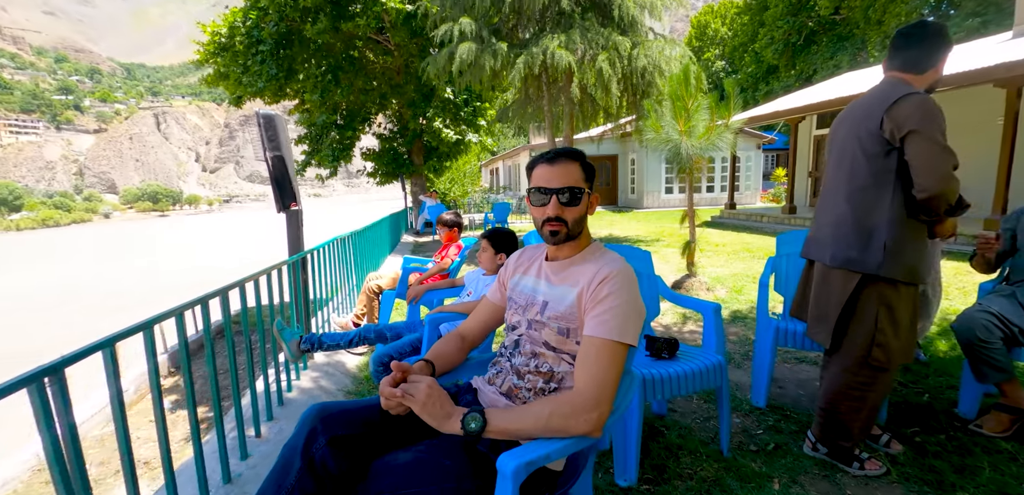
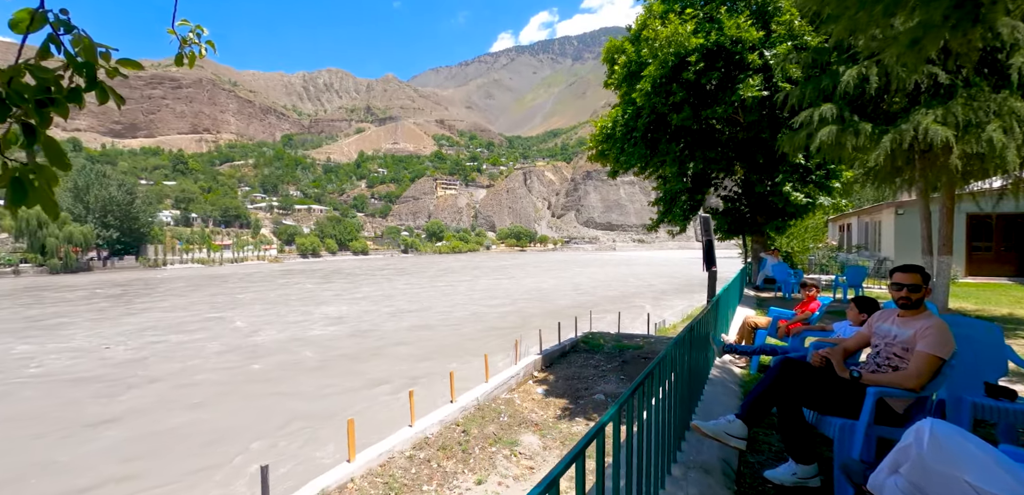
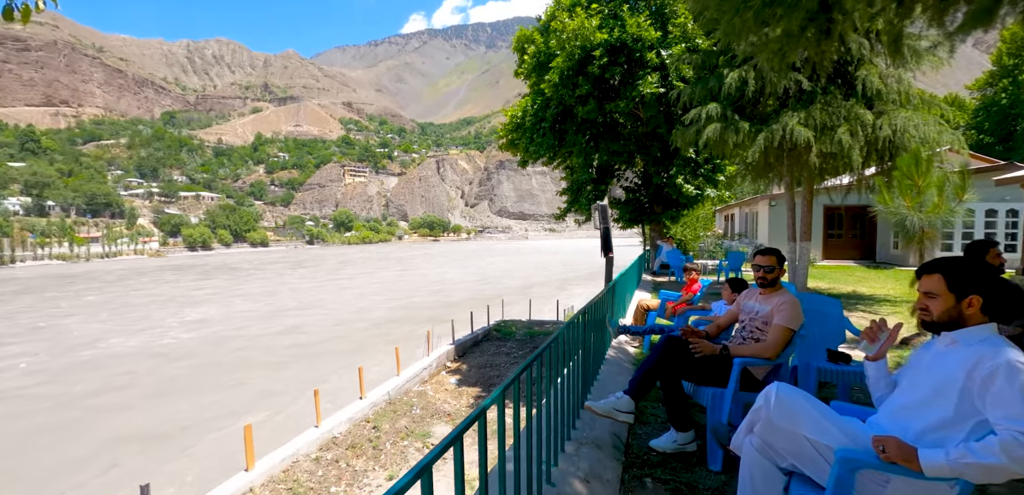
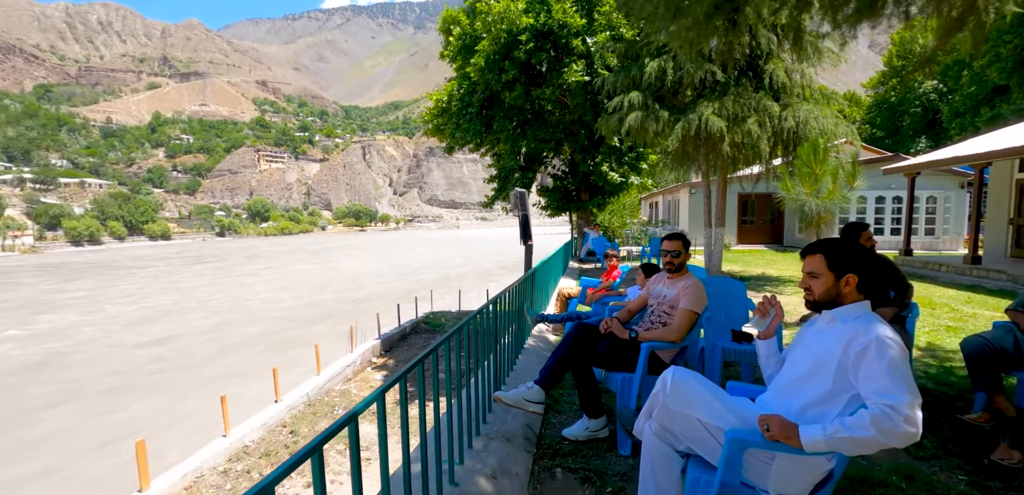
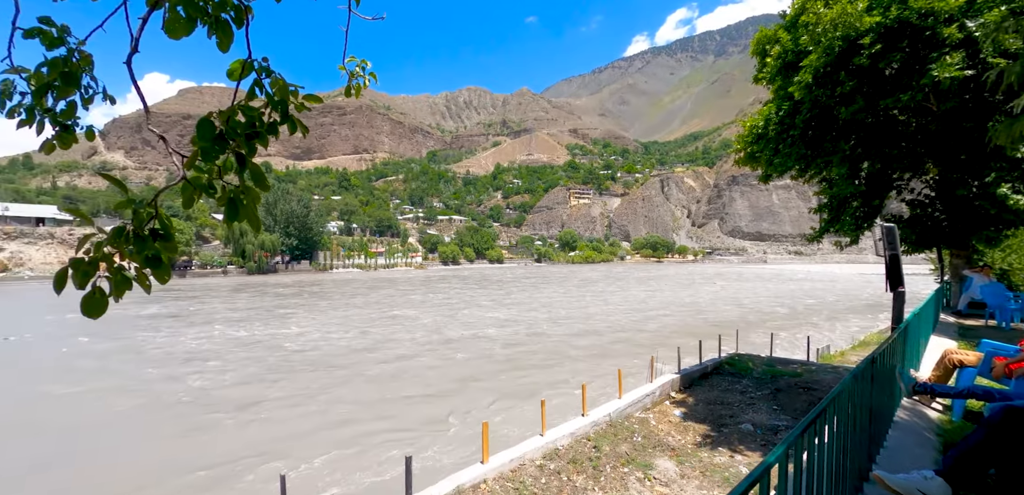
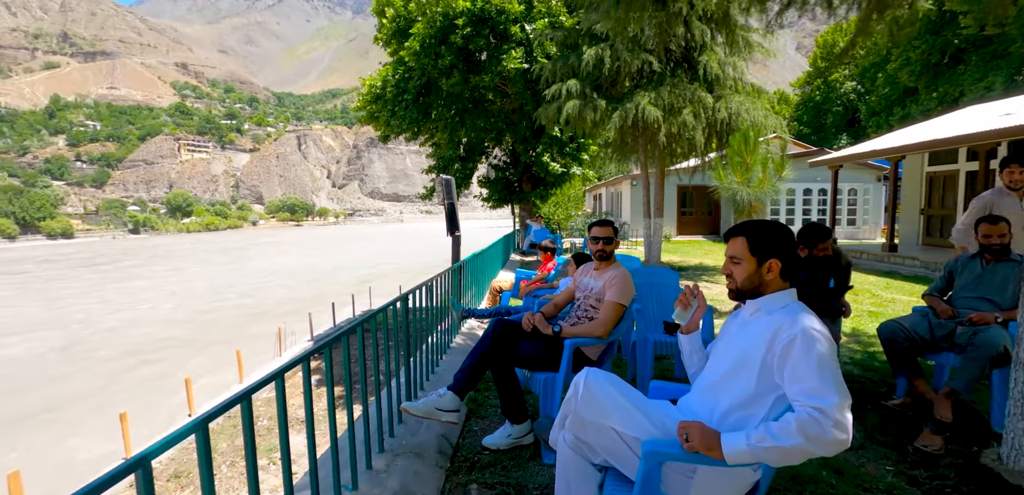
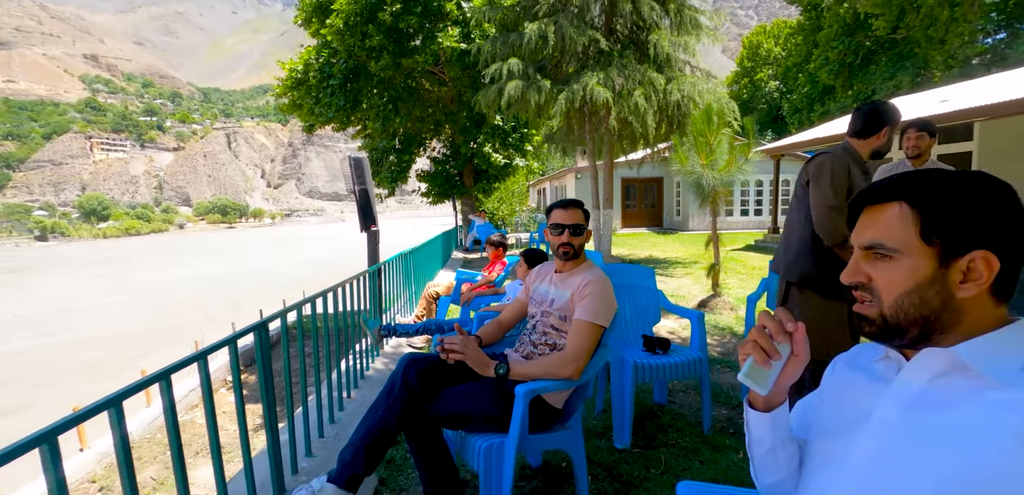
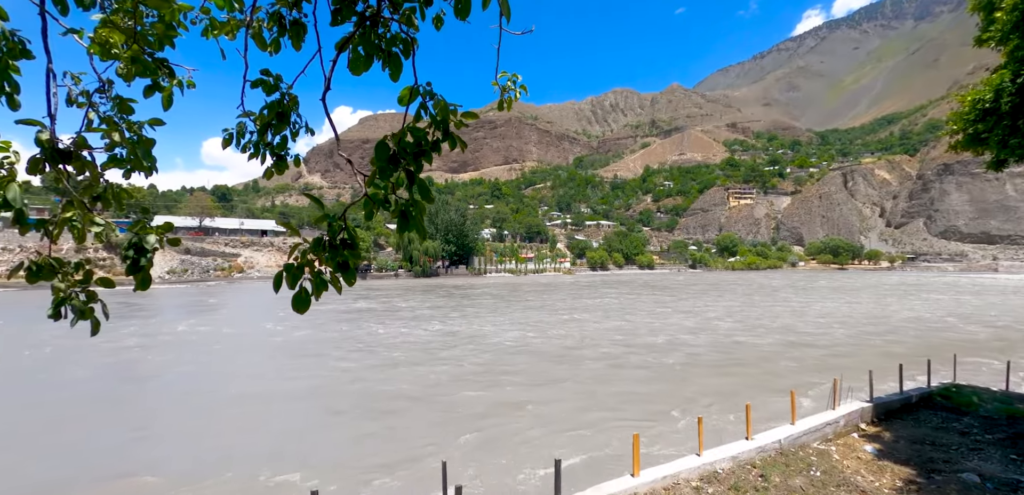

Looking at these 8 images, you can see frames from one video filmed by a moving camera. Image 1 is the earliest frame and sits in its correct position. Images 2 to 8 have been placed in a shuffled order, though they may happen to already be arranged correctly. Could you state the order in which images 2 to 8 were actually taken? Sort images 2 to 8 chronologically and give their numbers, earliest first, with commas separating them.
7, 6, 4, 3, 2, 5, 8
